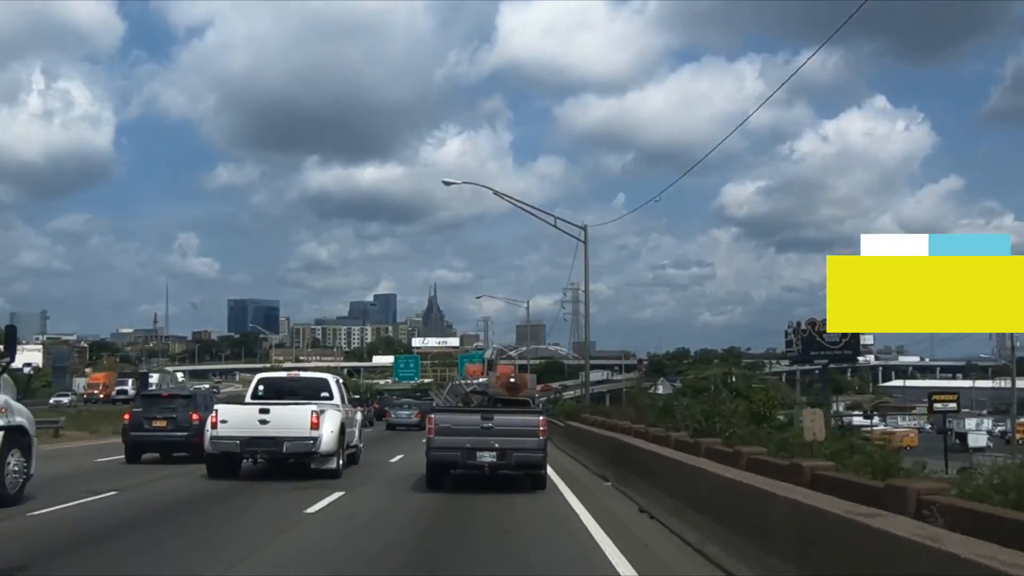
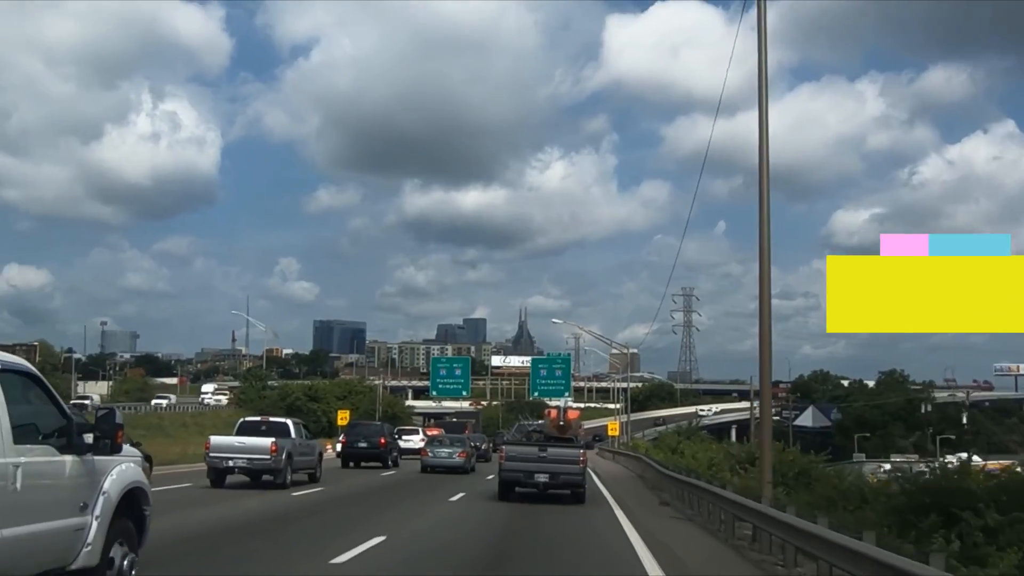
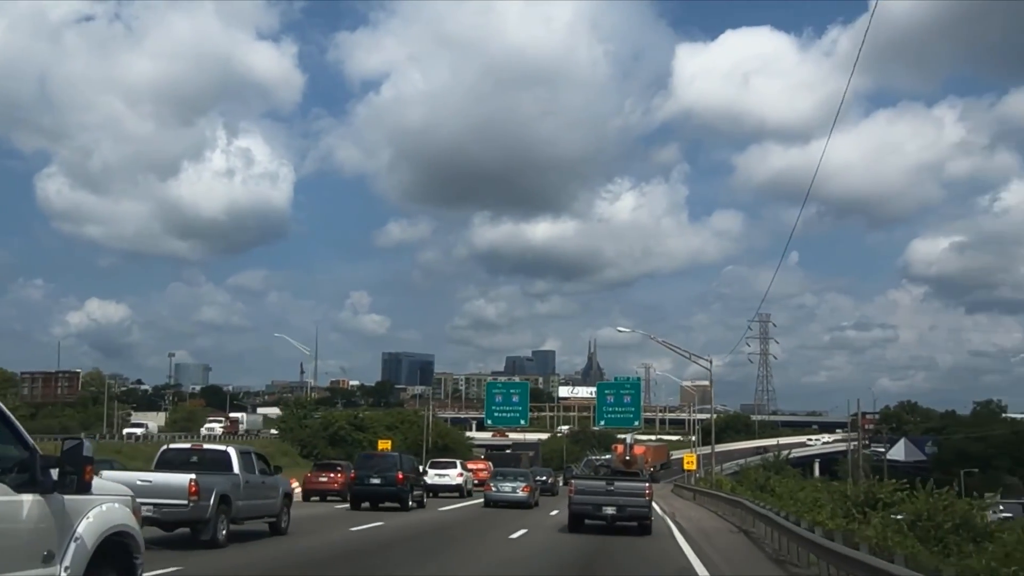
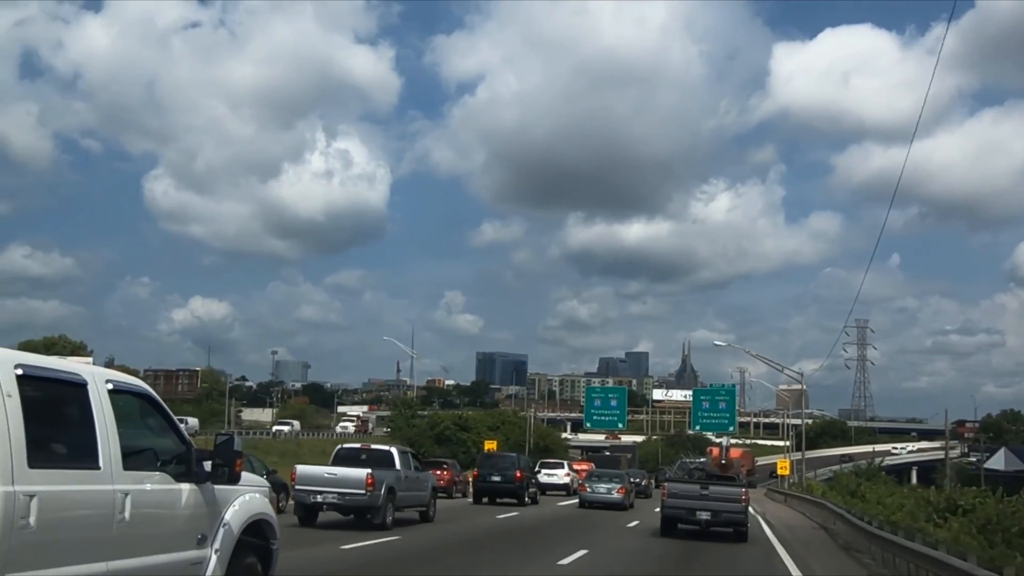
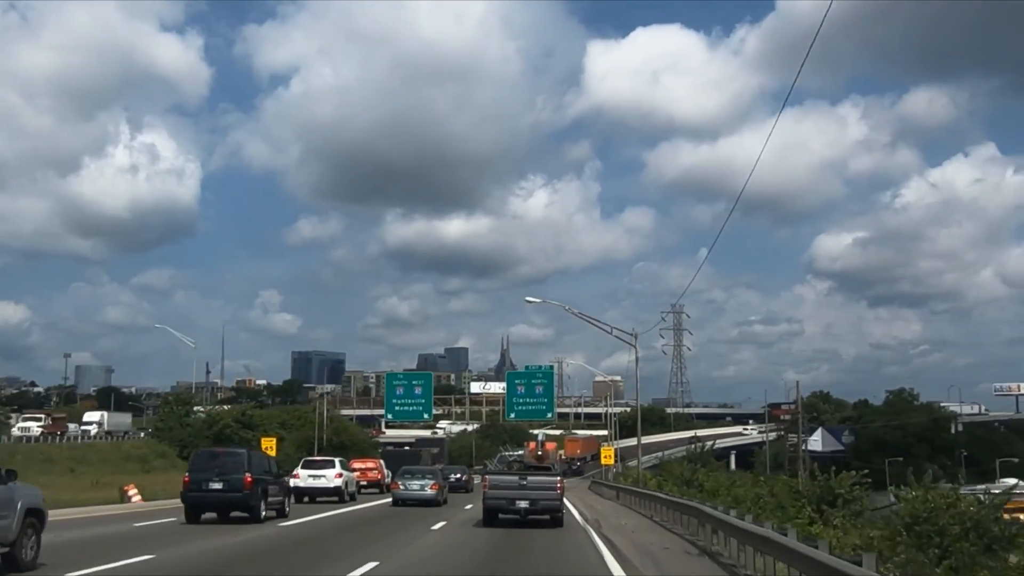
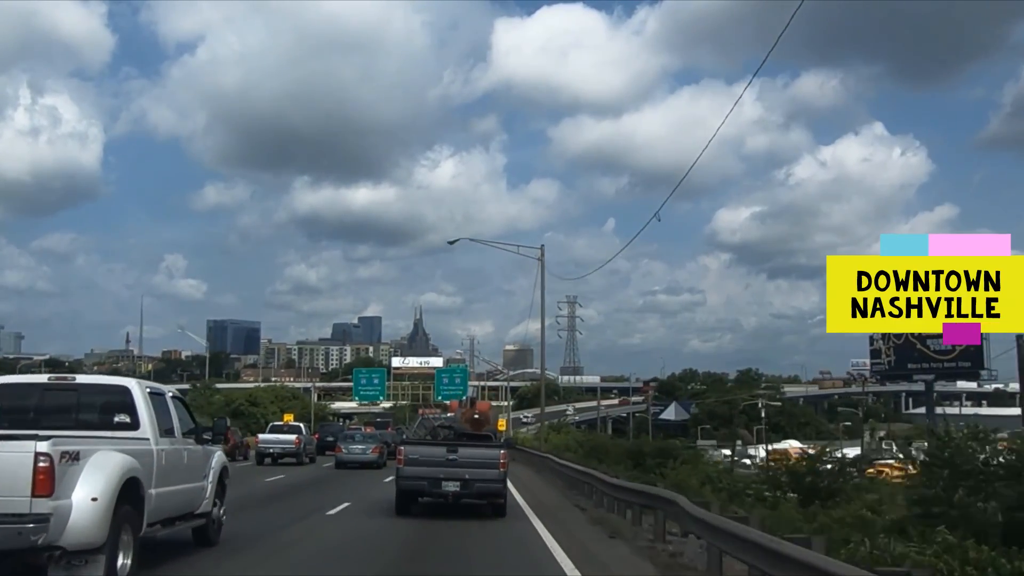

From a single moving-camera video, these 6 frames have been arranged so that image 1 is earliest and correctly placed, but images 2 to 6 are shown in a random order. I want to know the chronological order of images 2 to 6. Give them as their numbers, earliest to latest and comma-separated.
6, 2, 4, 3, 5
